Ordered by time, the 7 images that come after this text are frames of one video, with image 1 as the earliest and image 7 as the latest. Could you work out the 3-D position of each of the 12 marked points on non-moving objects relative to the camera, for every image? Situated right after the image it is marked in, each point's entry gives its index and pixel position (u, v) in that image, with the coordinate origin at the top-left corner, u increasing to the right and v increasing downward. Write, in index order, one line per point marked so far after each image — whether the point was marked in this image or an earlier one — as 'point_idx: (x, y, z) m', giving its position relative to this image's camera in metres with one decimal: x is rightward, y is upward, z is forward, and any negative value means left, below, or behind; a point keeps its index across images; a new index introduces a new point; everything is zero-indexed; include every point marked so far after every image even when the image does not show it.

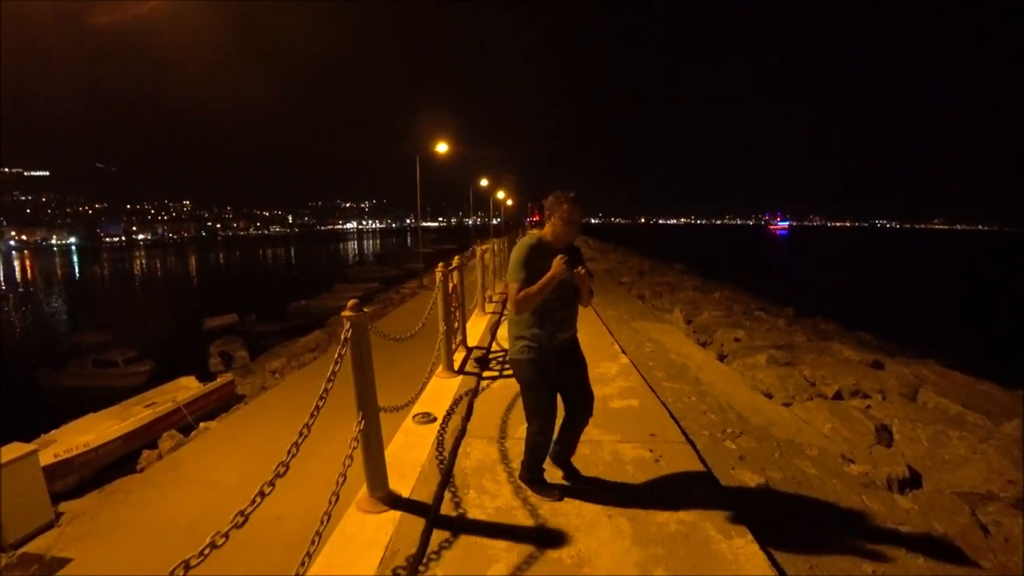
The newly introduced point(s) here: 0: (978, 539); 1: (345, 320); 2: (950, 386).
0: (+3.7, -2.0, +4.5) m
1: (-0.8, -0.1, +3.0) m
2: (+7.9, -1.8, +10.3) m
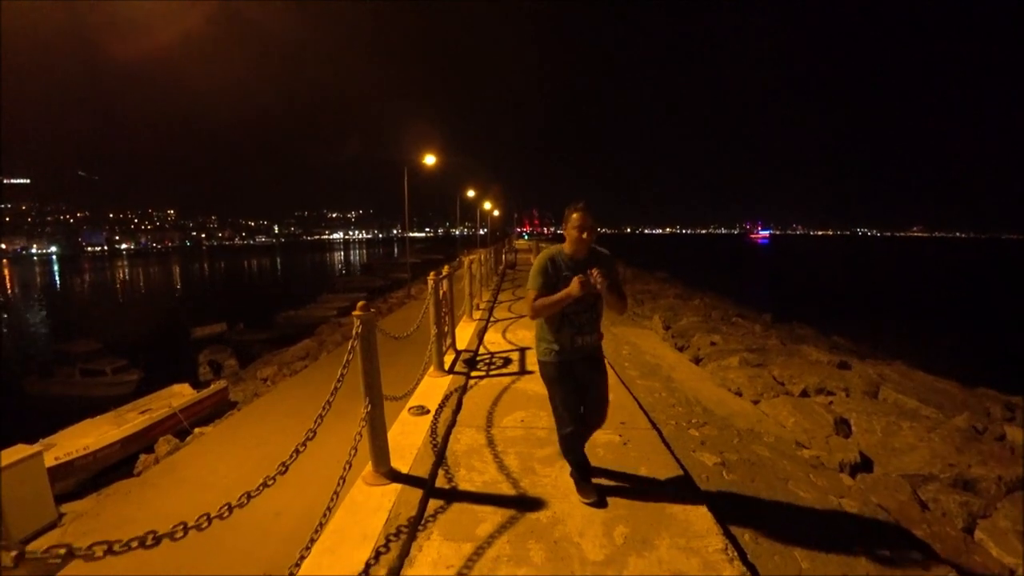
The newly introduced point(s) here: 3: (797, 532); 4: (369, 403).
0: (+3.6, -2.0, +5.0) m
1: (-0.9, -0.2, +3.5) m
2: (+7.7, -1.9, +11.0) m
3: (+1.8, -1.5, +3.6) m
4: (-0.9, -0.7, +3.4) m
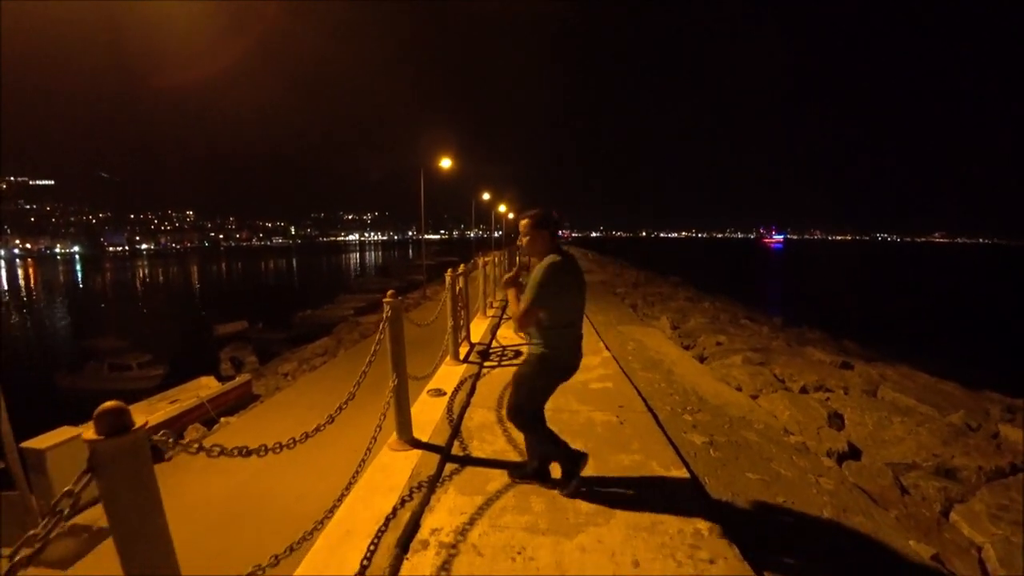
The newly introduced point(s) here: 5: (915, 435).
0: (+3.7, -2.0, +5.4) m
1: (-0.9, -0.1, +4.0) m
2: (+7.9, -1.9, +11.3) m
3: (+1.8, -1.5, +4.0) m
4: (-0.8, -0.6, +3.9) m
5: (+5.2, -1.9, +7.3) m
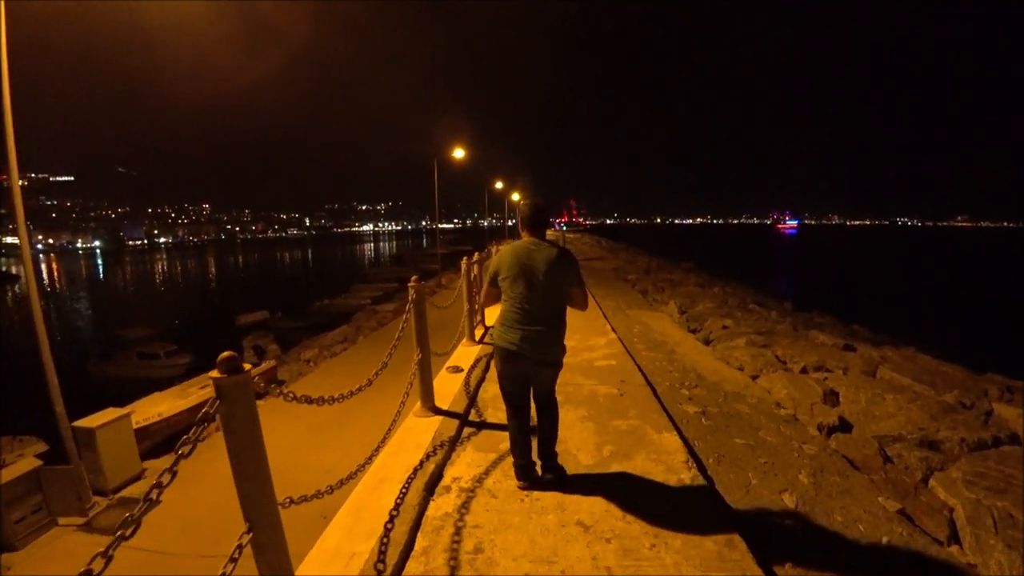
0: (+3.8, -1.8, +5.9) m
1: (-0.8, 0.0, +4.5) m
2: (+8.2, -1.6, +11.6) m
3: (+1.9, -1.4, +4.5) m
4: (-0.7, -0.5, +4.5) m
5: (+5.4, -1.7, +7.7) m
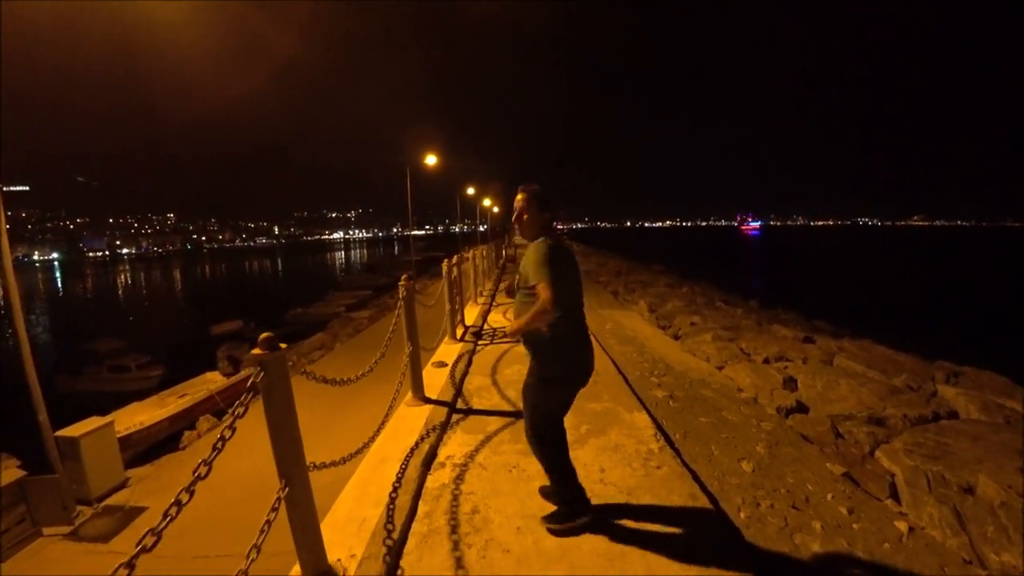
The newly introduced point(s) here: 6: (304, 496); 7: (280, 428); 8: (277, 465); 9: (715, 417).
0: (+3.6, -1.7, +6.4) m
1: (-1.0, 0.0, +4.9) m
2: (+7.7, -1.4, +12.4) m
3: (+1.8, -1.3, +5.0) m
4: (-0.9, -0.5, +4.8) m
5: (+5.1, -1.6, +8.3) m
6: (-0.9, -0.9, +2.4) m
7: (-0.9, -0.6, +2.3) m
8: (-1.0, -0.7, +2.4) m
9: (+2.0, -1.3, +5.5) m
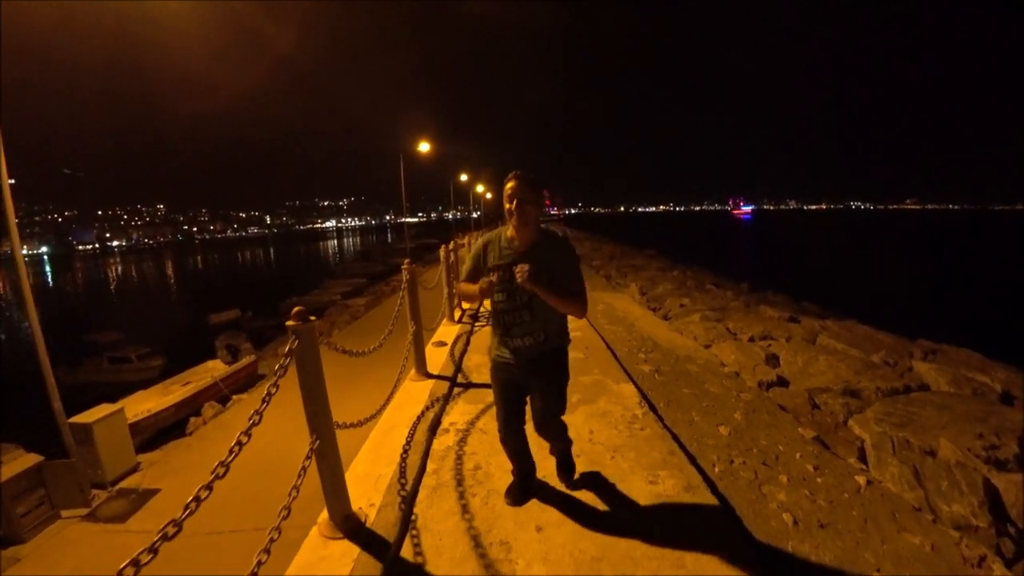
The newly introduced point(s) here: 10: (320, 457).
0: (+3.6, -1.5, +6.9) m
1: (-1.0, +0.2, +5.2) m
2: (+7.6, -1.0, +12.9) m
3: (+1.8, -1.1, +5.4) m
4: (-0.9, -0.4, +5.2) m
5: (+5.0, -1.3, +8.8) m
6: (-0.9, -0.8, +2.8) m
7: (-1.0, -0.5, +2.7) m
8: (-1.0, -0.6, +2.7) m
9: (+1.9, -1.1, +5.9) m
10: (-0.9, -0.8, +2.8) m
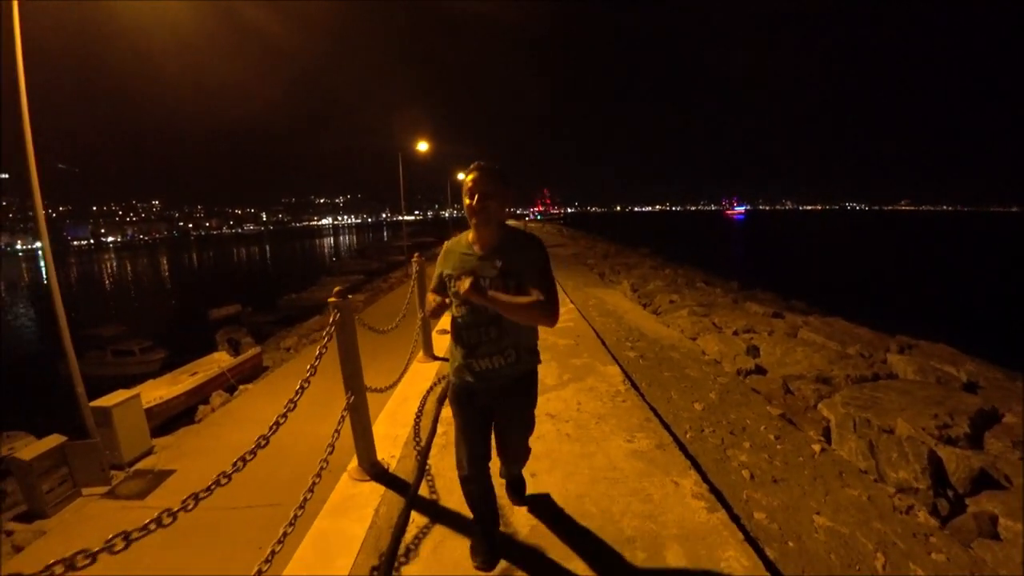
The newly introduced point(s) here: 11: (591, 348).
0: (+3.5, -1.4, +7.5) m
1: (-1.0, +0.3, +5.8) m
2: (+7.5, -0.9, +13.5) m
3: (+1.7, -1.0, +6.0) m
4: (-0.9, -0.3, +5.8) m
5: (+5.0, -1.2, +9.4) m
6: (-0.9, -0.7, +3.4) m
7: (-1.0, -0.4, +3.3) m
8: (-1.0, -0.6, +3.3) m
9: (+1.9, -1.0, +6.5) m
10: (-0.9, -0.7, +3.4) m
11: (+0.9, -0.7, +6.6) m
